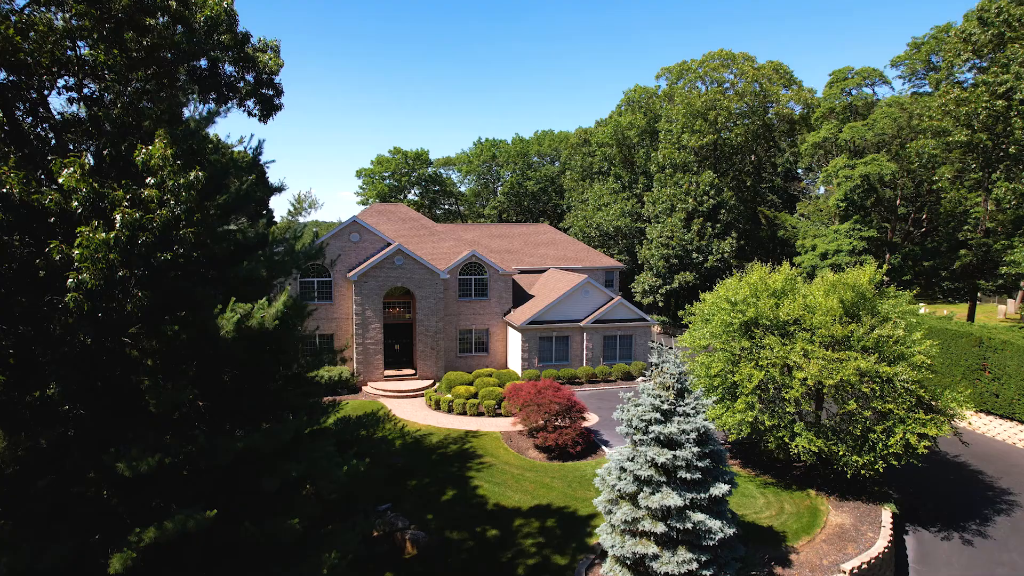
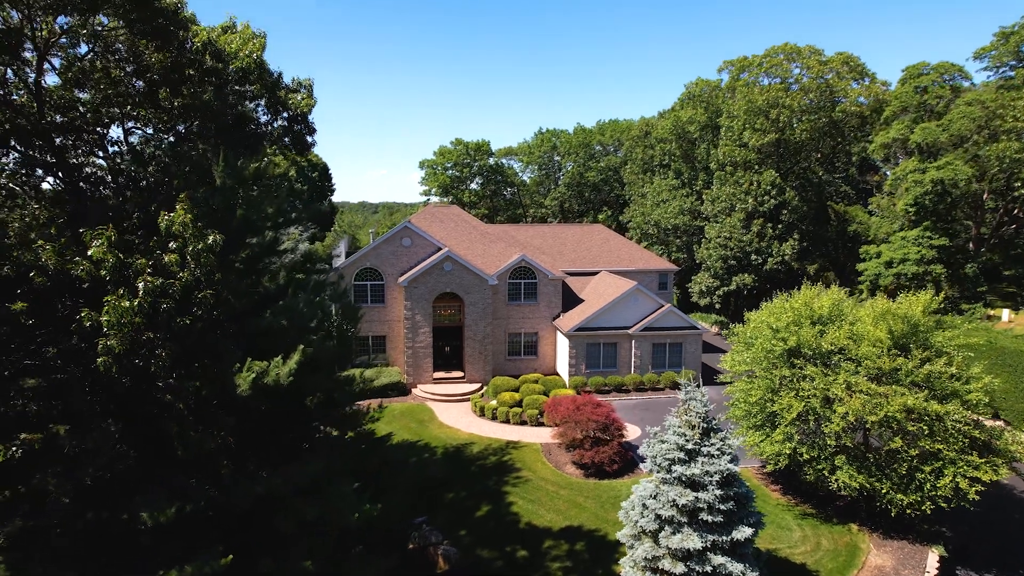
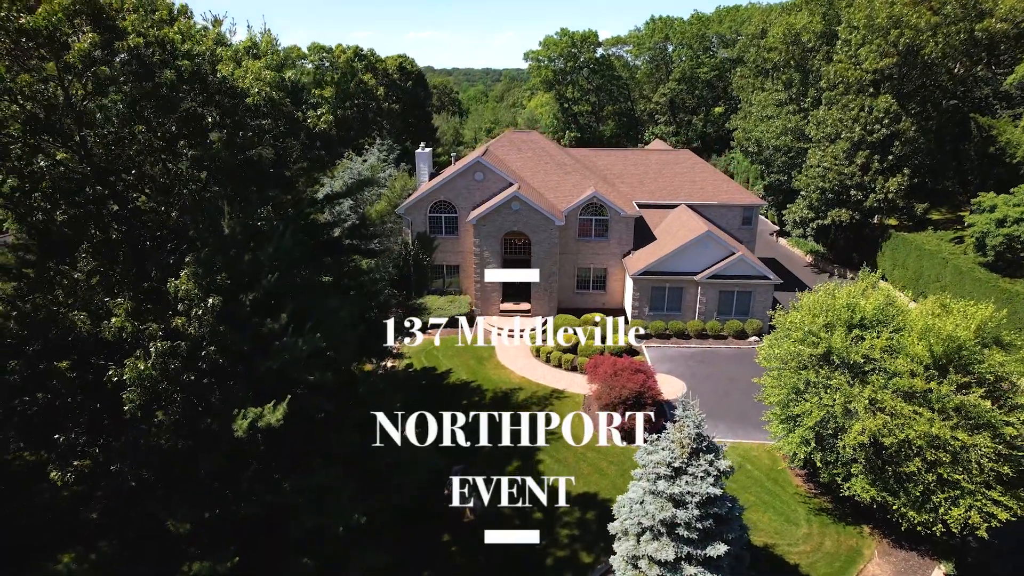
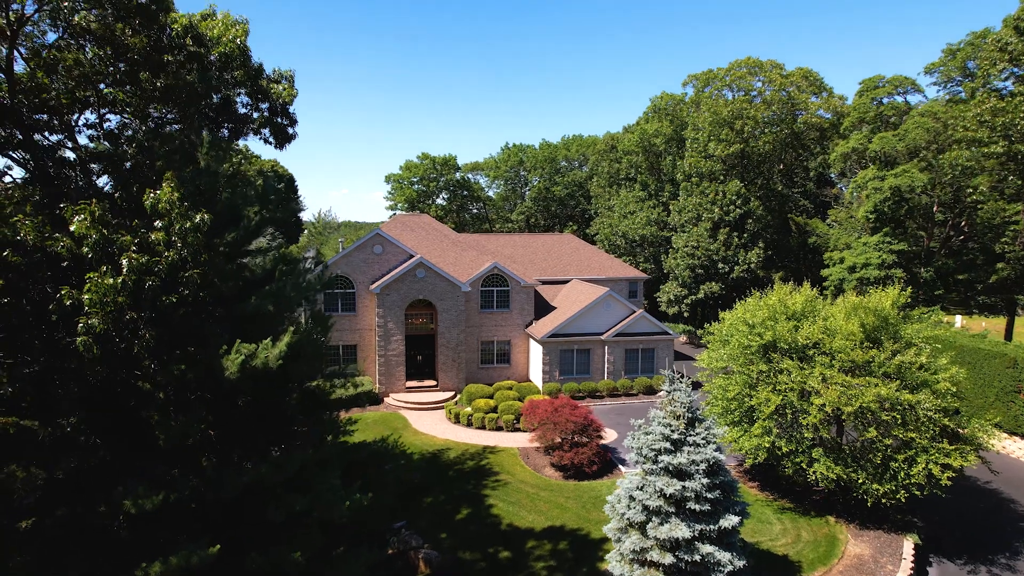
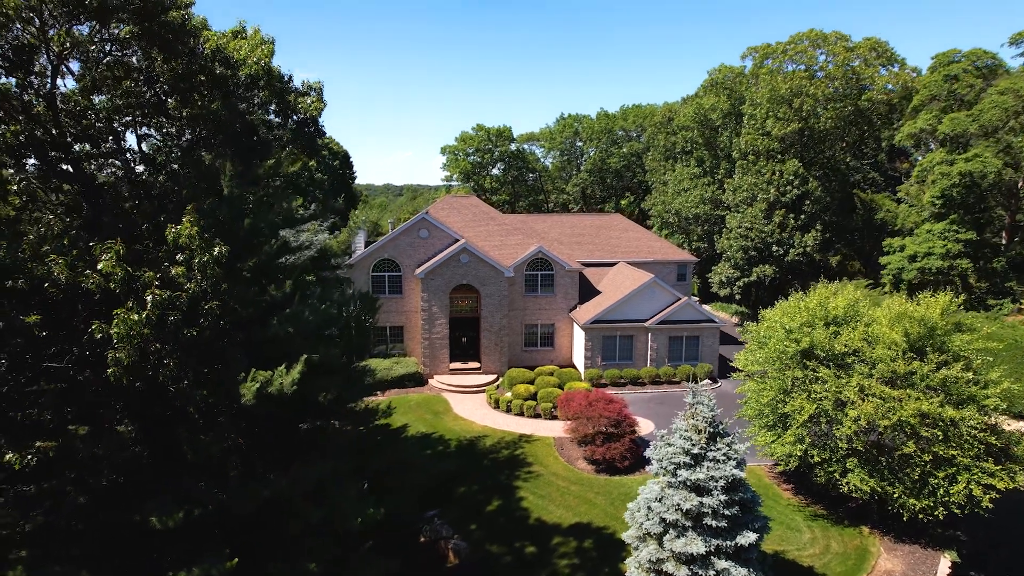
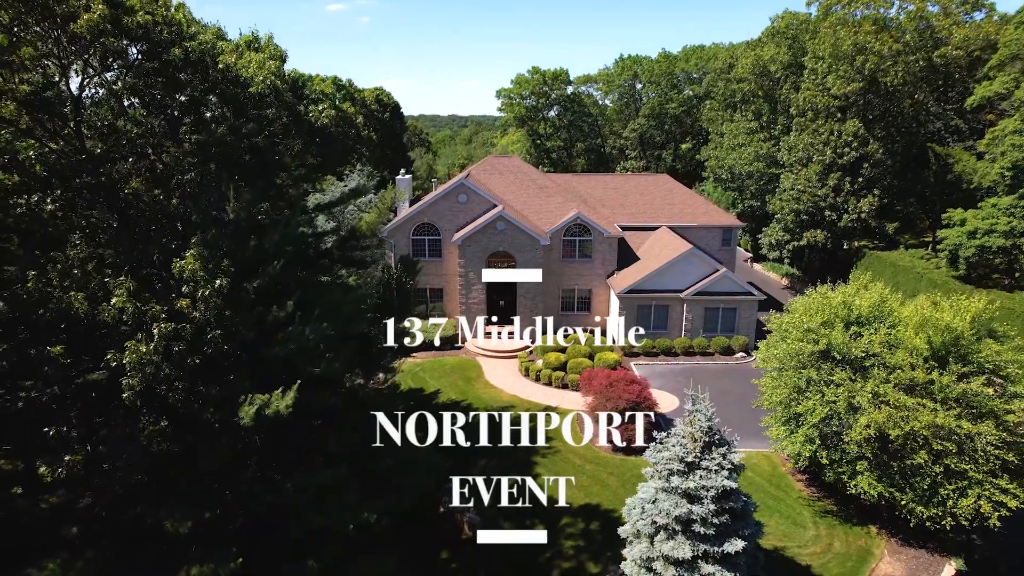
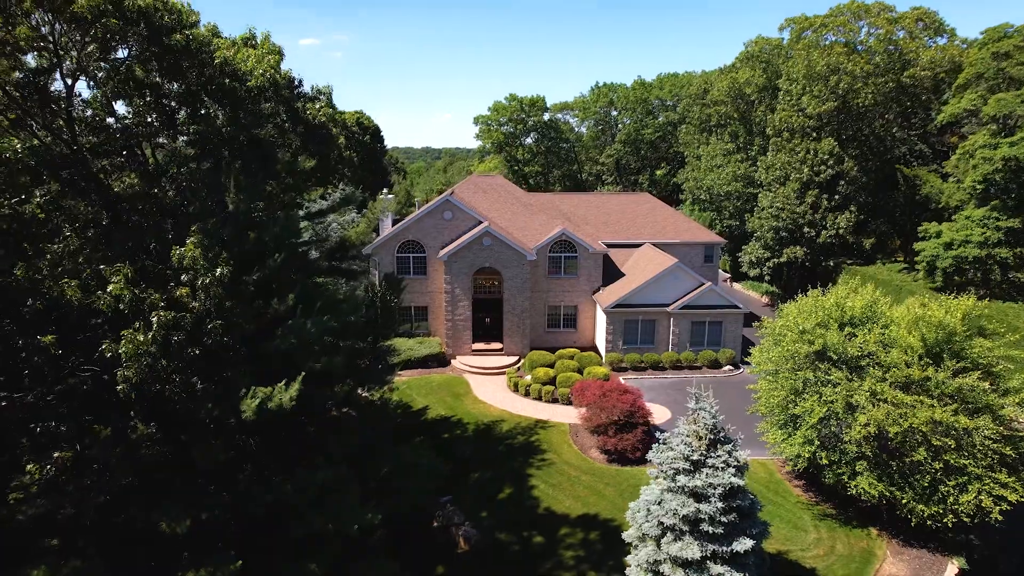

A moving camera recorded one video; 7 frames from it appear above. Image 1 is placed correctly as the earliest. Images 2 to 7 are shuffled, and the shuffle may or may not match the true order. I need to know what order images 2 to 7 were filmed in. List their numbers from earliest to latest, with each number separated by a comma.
4, 2, 5, 7, 6, 3
